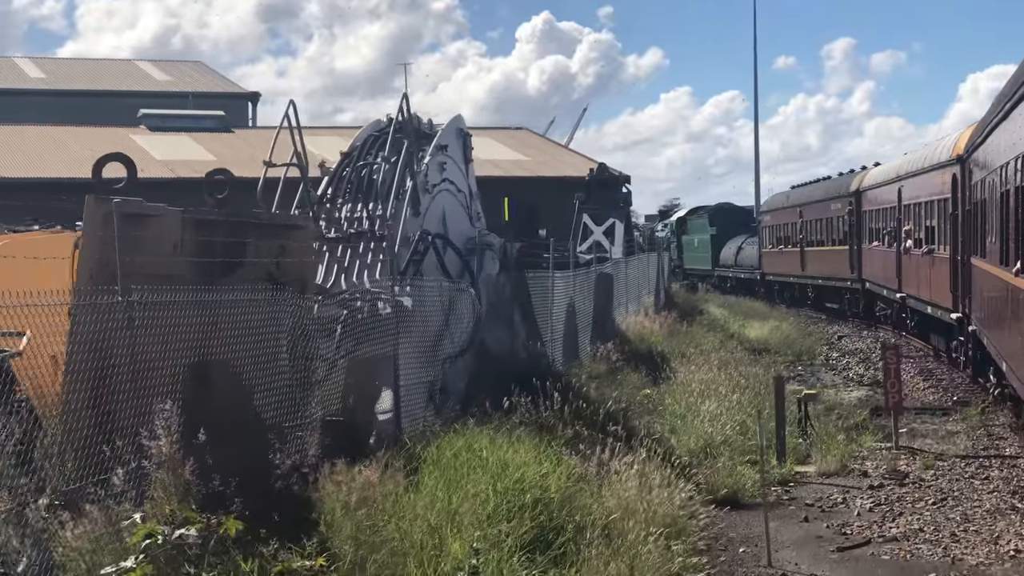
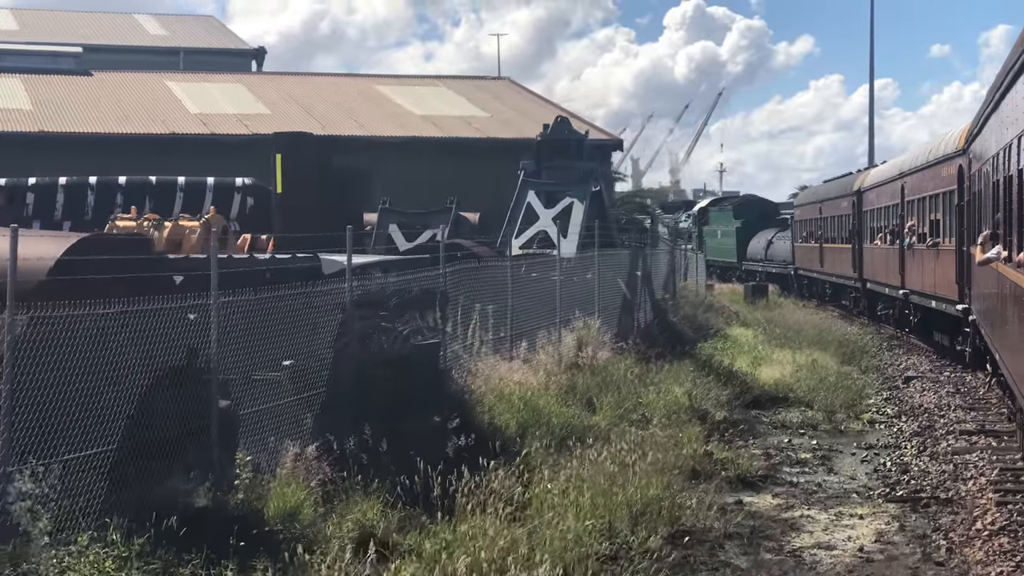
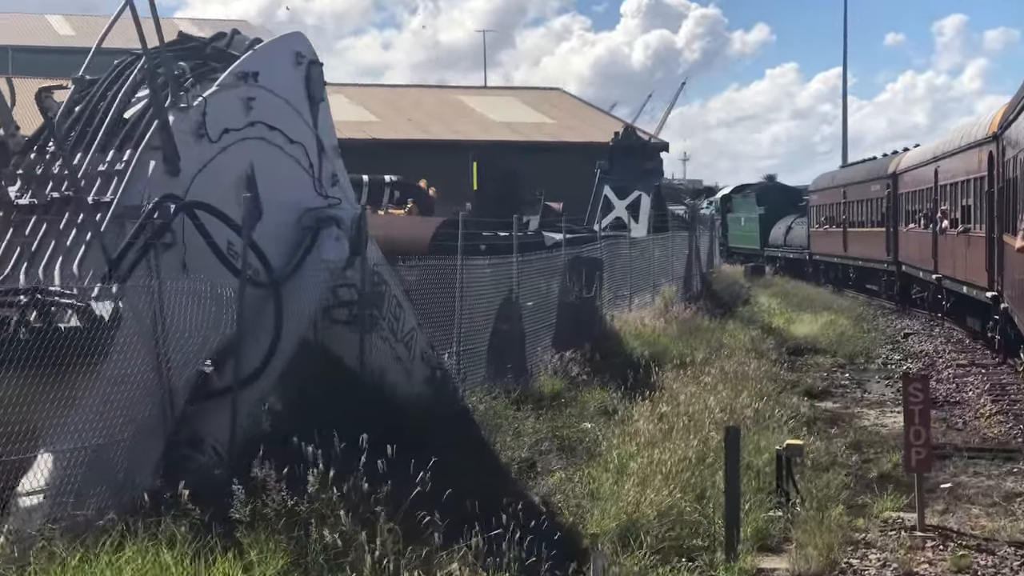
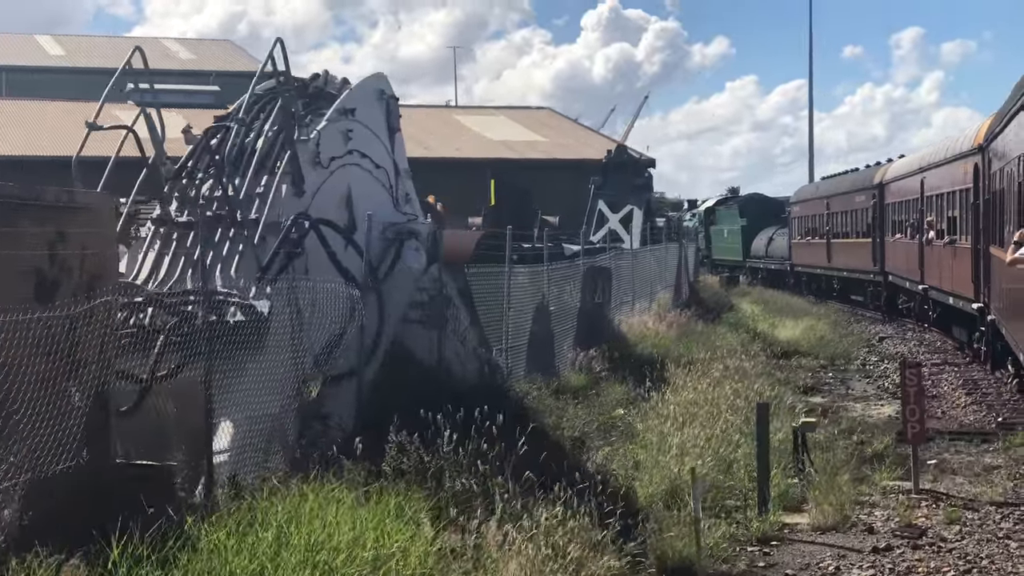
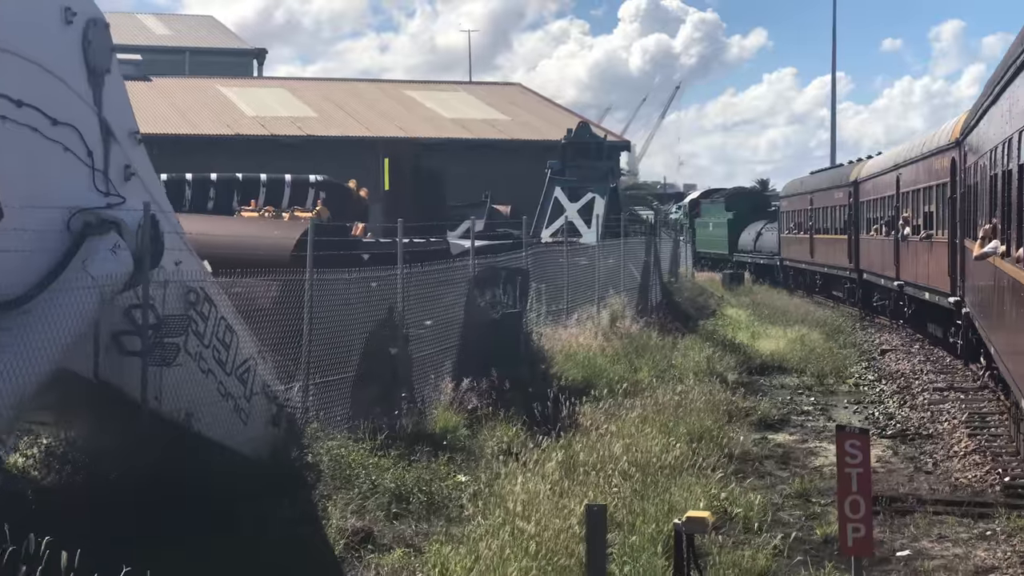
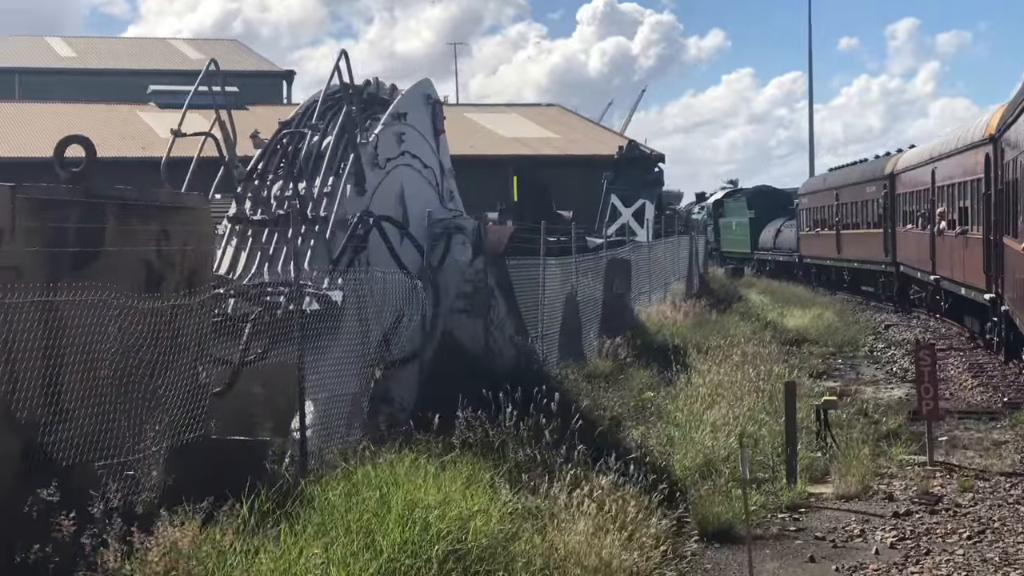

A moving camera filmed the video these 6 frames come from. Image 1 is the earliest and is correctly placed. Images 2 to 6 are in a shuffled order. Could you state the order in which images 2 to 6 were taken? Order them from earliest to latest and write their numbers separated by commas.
6, 4, 3, 5, 2
